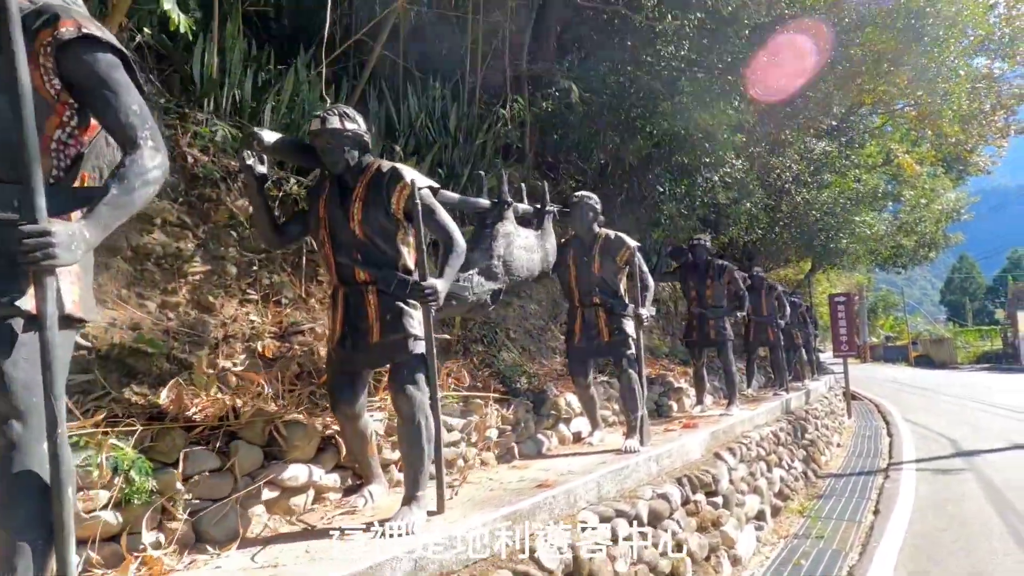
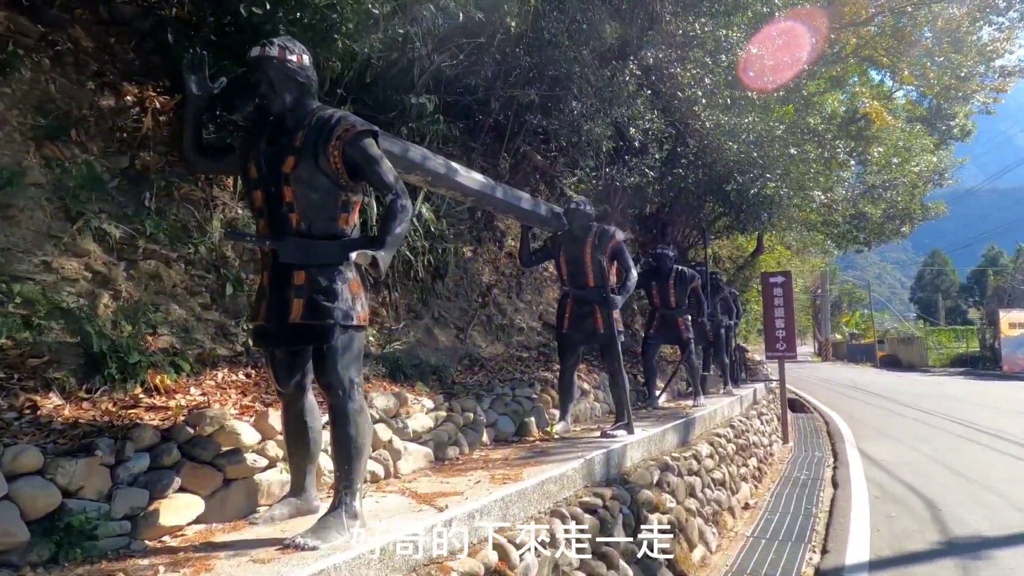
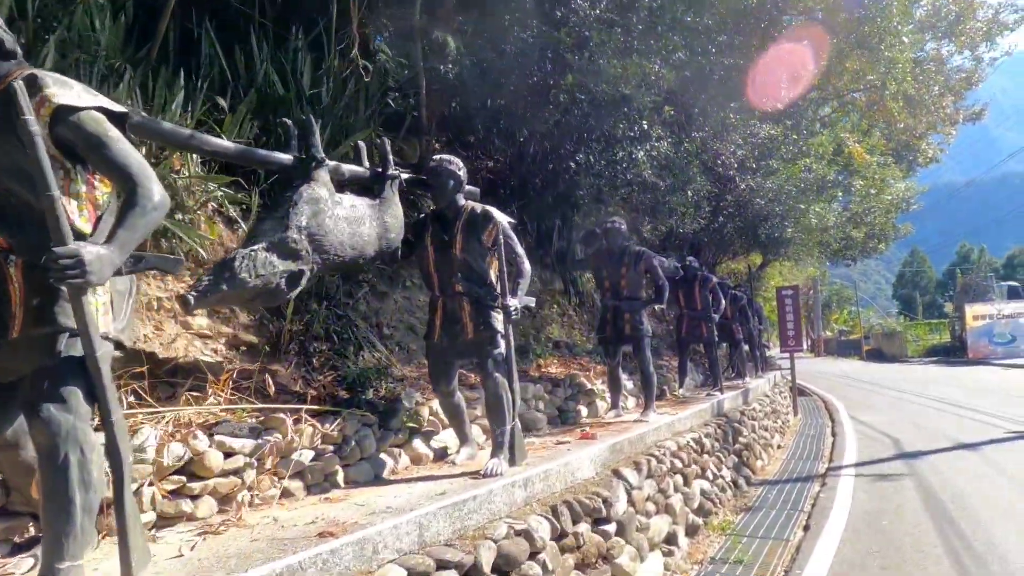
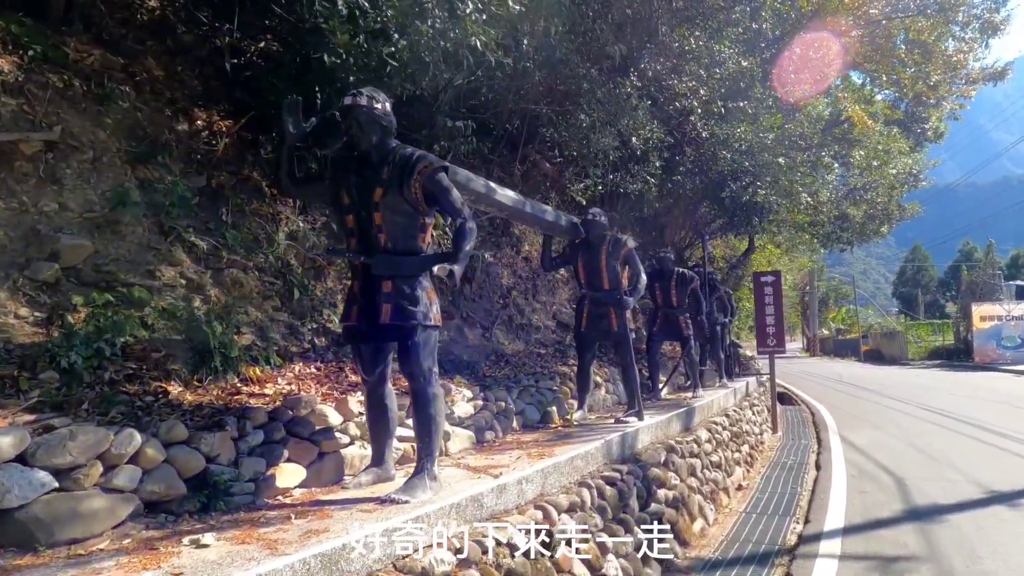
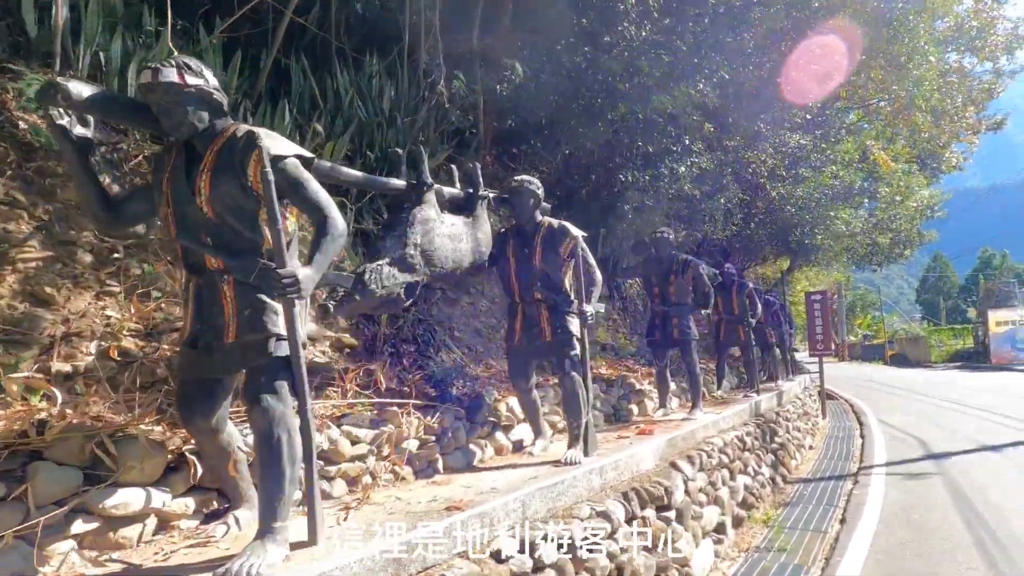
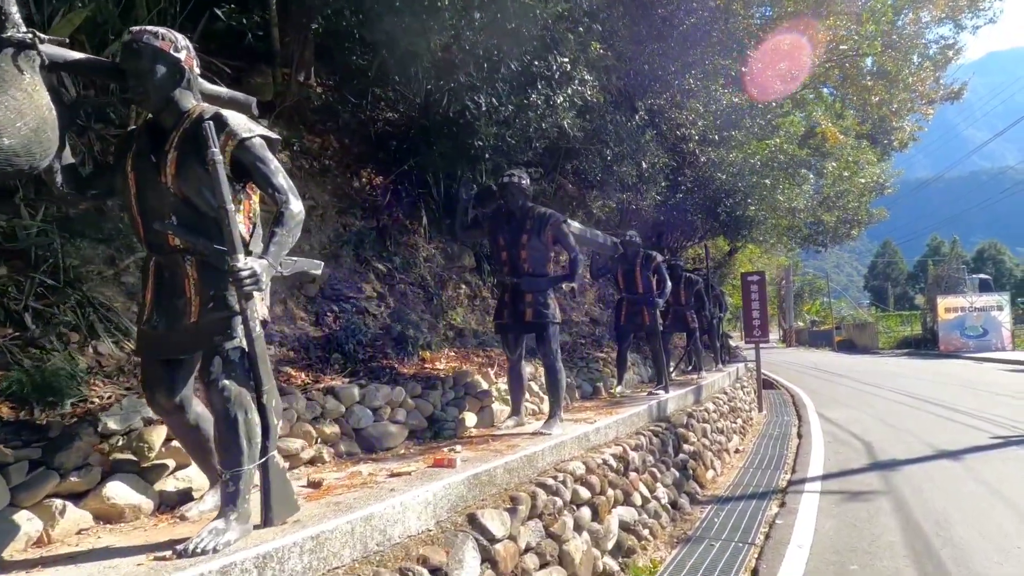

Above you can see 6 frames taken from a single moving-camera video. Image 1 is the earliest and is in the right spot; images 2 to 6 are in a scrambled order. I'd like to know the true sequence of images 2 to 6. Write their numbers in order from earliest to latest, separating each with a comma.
5, 3, 6, 4, 2
